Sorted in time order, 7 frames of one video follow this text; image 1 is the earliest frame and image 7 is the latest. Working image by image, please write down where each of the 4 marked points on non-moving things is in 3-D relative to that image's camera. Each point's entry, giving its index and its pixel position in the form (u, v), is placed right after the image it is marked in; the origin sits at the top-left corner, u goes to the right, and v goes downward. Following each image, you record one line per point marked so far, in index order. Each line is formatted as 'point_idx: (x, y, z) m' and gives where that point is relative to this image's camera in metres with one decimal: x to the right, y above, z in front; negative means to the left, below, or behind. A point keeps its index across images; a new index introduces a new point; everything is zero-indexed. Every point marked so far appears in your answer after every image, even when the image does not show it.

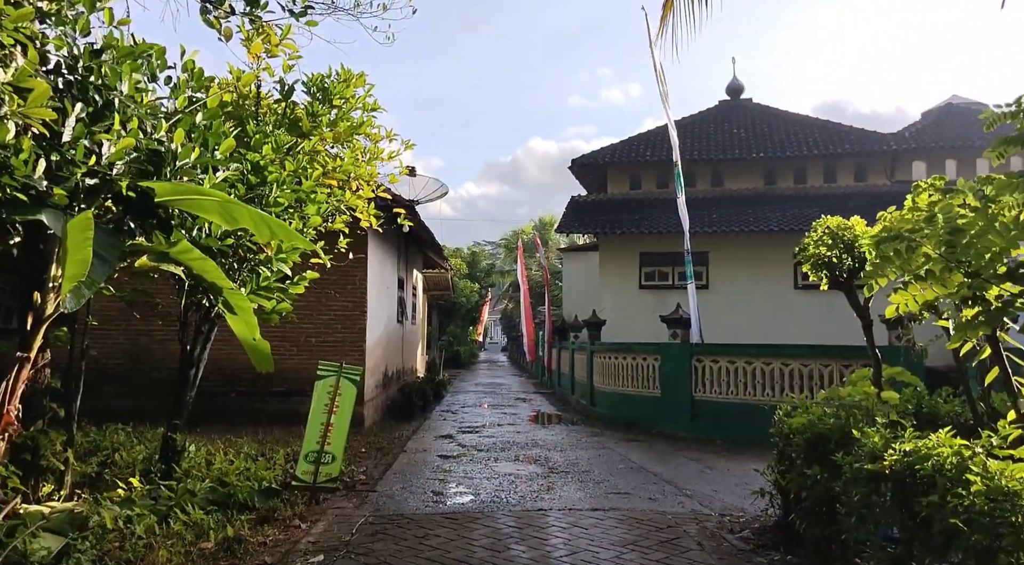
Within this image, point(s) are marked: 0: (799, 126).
0: (+6.8, +3.8, +16.0) m
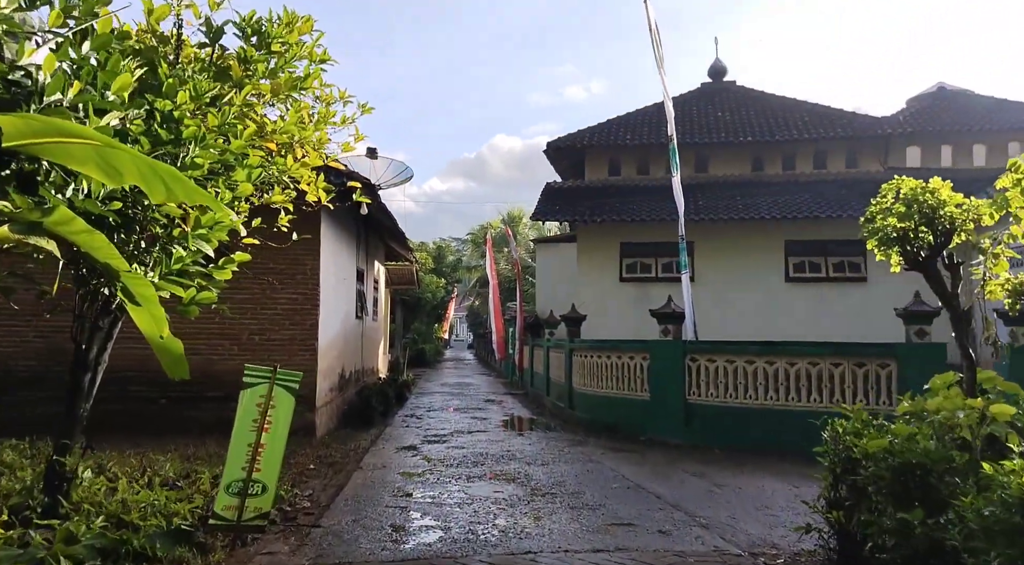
0: (+6.2, +3.9, +15.2) m
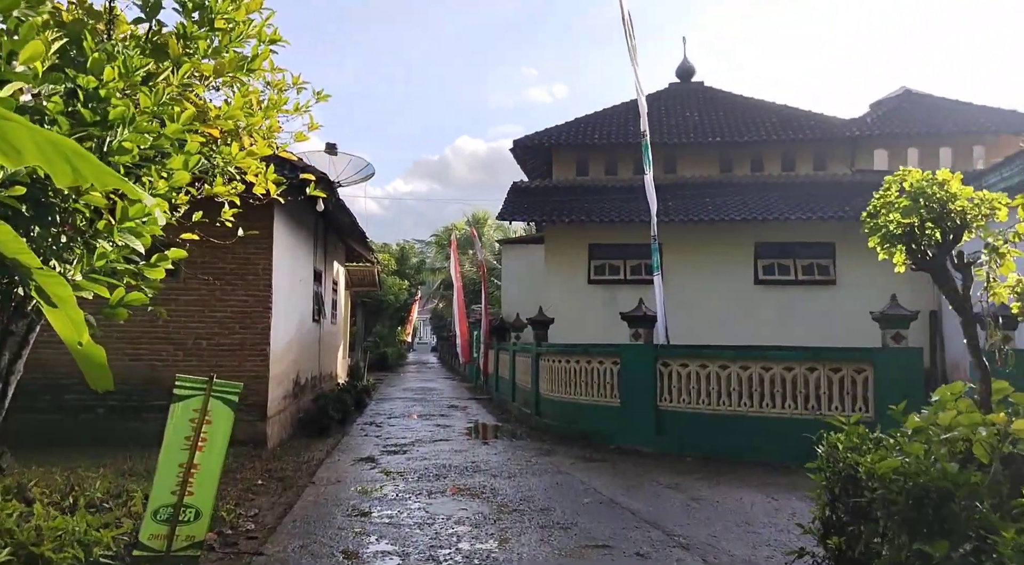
0: (+5.4, +3.9, +15.1) m
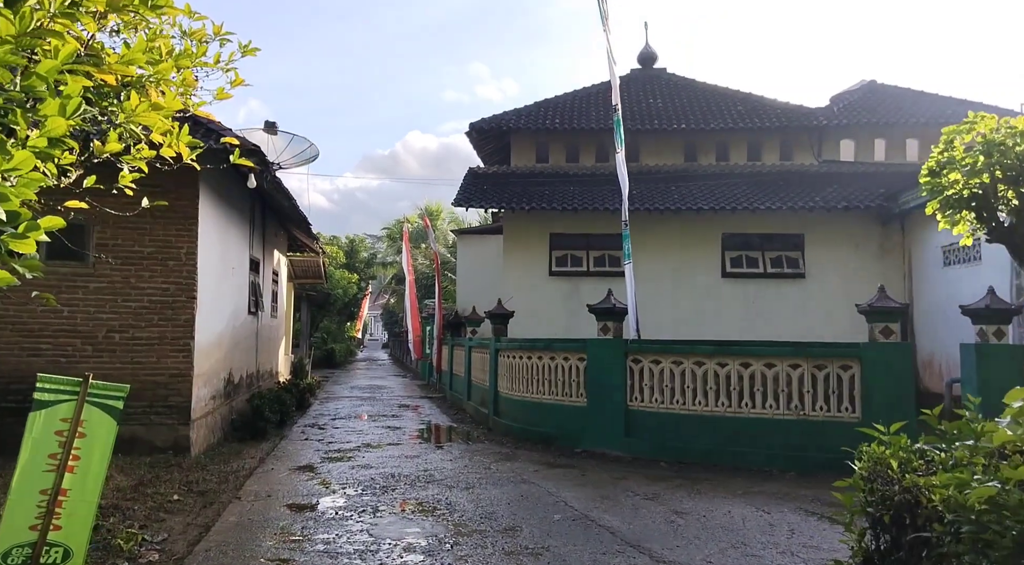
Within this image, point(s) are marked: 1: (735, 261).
0: (+4.5, +4.0, +14.6) m
1: (+4.1, +0.4, +12.2) m
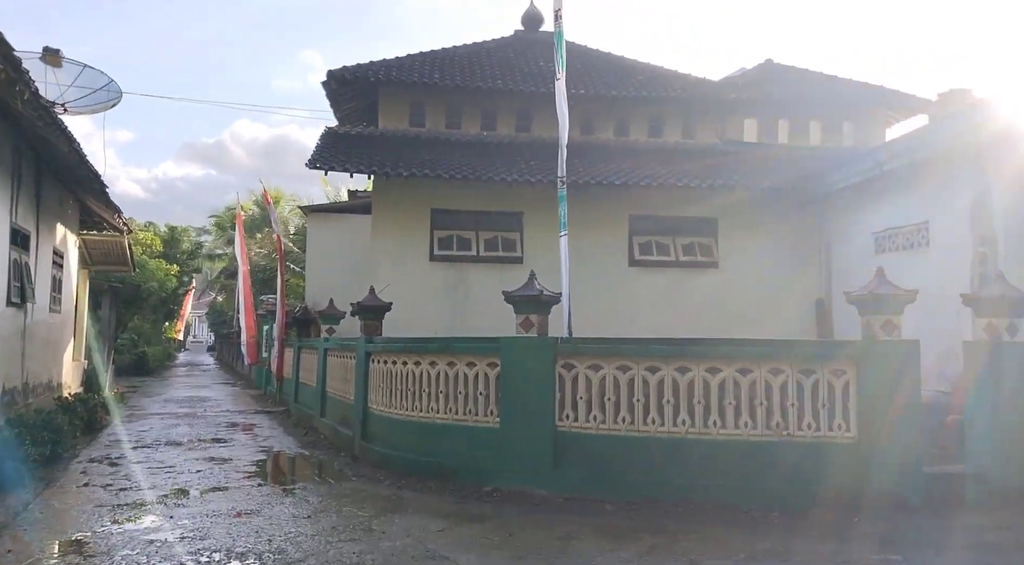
0: (+2.0, +4.2, +13.1) m
1: (+2.1, +0.6, +10.7) m
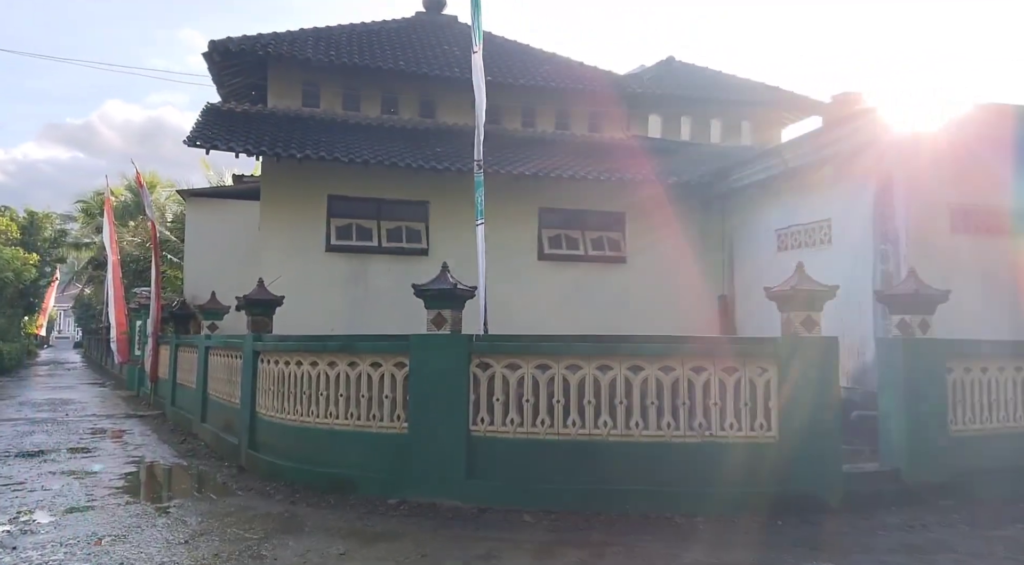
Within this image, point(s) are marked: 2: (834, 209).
0: (+0.2, +4.3, +12.7) m
1: (+0.6, +0.6, +10.4) m
2: (+3.9, +0.9, +8.1) m
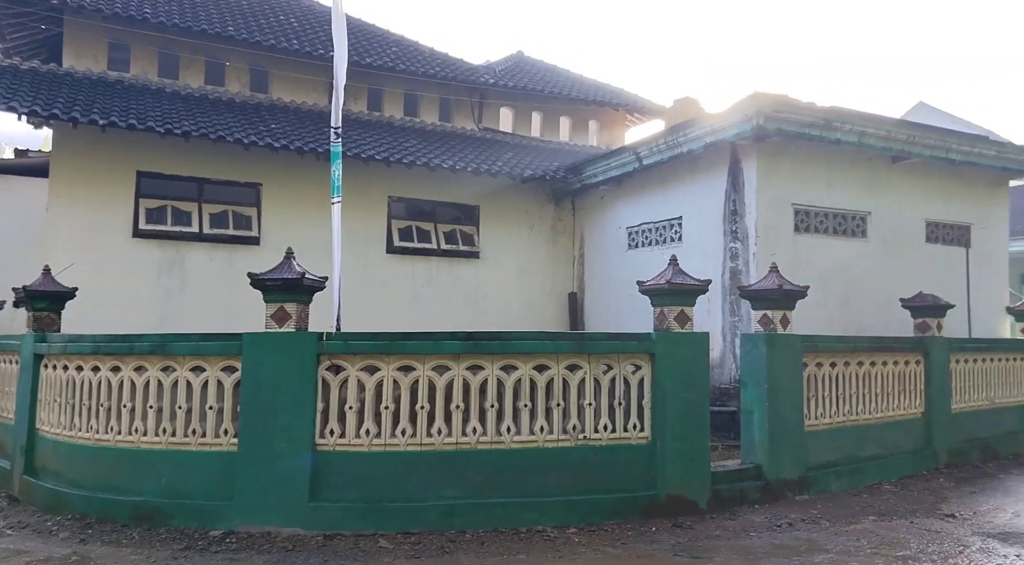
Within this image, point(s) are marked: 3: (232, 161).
0: (-2.5, +4.4, +11.8) m
1: (-1.6, +0.7, +9.7) m
2: (+2.1, +0.9, +8.3) m
3: (-3.7, +1.6, +8.7) m
